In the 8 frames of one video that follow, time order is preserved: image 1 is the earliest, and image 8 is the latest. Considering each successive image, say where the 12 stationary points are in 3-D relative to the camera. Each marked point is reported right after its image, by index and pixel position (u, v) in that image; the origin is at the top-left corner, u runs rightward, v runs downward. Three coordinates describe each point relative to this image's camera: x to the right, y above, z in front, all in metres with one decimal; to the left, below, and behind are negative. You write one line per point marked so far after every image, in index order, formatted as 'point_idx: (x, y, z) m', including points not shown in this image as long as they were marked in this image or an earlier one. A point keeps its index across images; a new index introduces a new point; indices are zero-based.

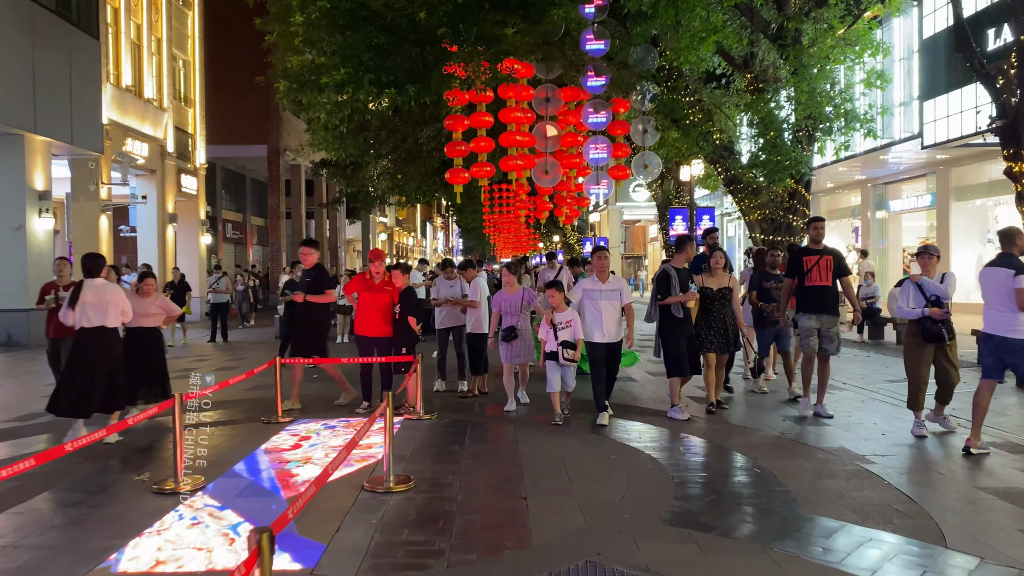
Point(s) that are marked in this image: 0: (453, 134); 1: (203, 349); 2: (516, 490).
0: (-1.3, +3.3, +17.6) m
1: (-6.8, -1.4, +18.0) m
2: (0.0, -1.4, +5.7) m
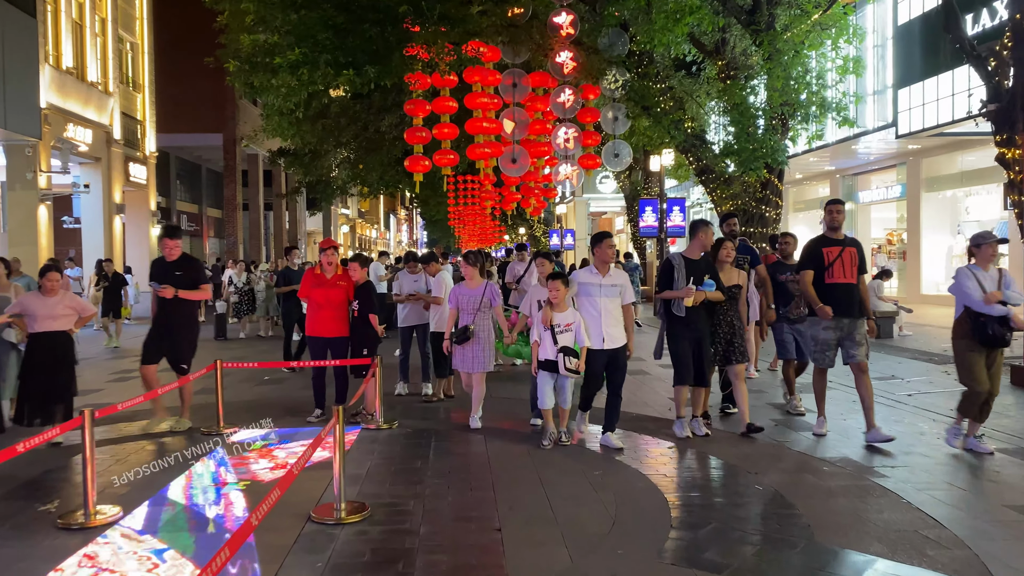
0: (-2.0, +3.4, +16.7) m
1: (-7.5, -1.3, +16.9) m
2: (-0.1, -1.4, +4.9) m
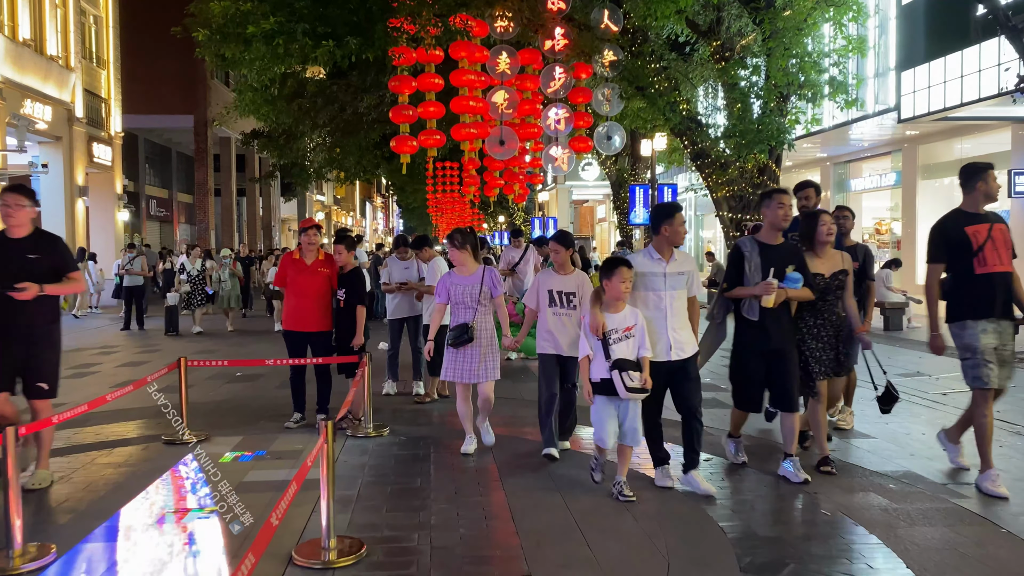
0: (-2.2, +3.7, +15.6) m
1: (-7.8, -1.0, +15.7) m
2: (0.0, -1.3, +4.0) m
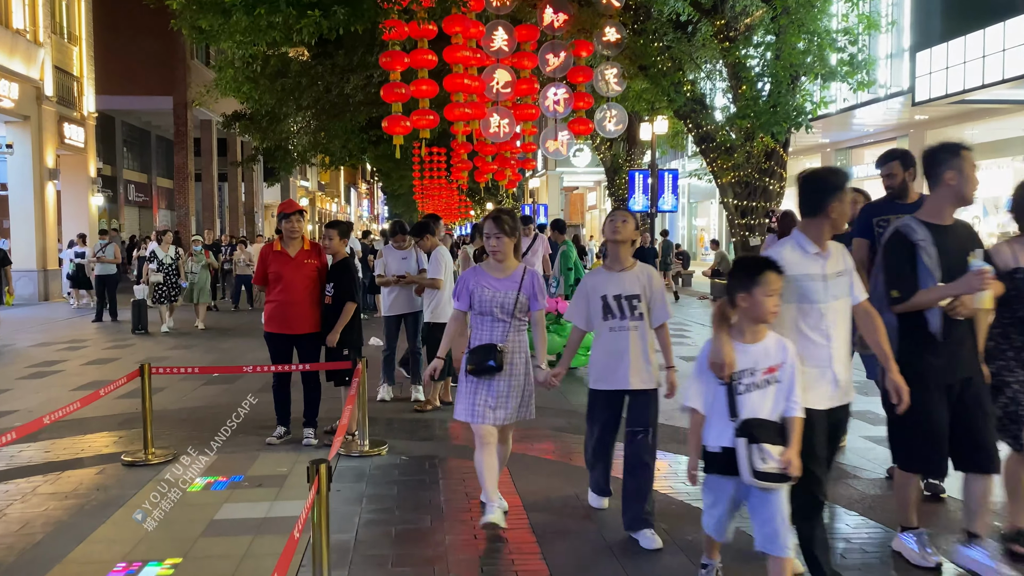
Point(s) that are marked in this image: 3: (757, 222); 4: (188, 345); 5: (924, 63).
0: (-2.2, +3.8, +14.6) m
1: (-7.8, -0.8, +14.7) m
2: (+0.2, -1.3, +3.1) m
3: (+6.1, +1.6, +20.1) m
4: (-4.9, -0.9, +12.3) m
5: (+9.5, +5.2, +18.7) m
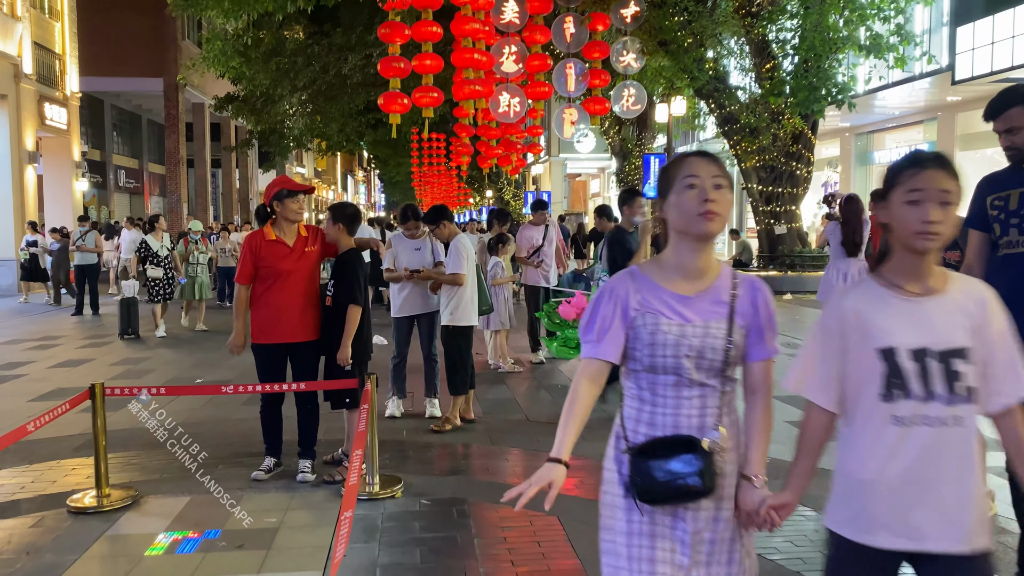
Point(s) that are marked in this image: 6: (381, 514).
0: (-1.9, +4.0, +13.3) m
1: (-7.5, -0.7, +13.5) m
2: (+0.5, -1.4, +1.9) m
3: (+6.3, +1.9, +18.9) m
4: (-4.6, -0.8, +11.1) m
5: (+9.7, +5.3, +17.5) m
6: (-0.7, -1.2, +4.4) m
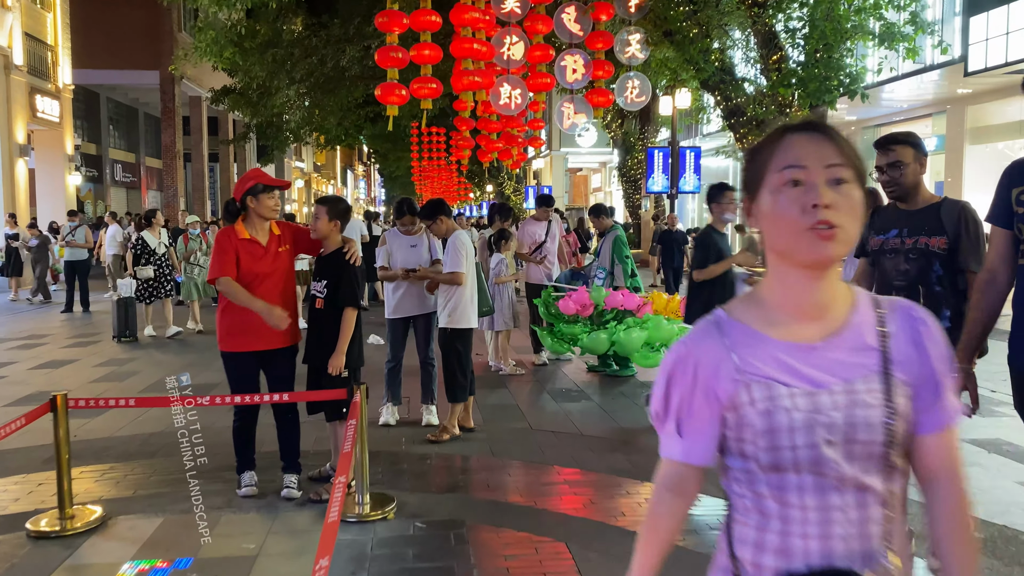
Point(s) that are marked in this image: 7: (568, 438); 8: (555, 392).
0: (-1.9, +4.0, +12.9) m
1: (-7.5, -0.6, +13.1) m
2: (+0.5, -1.4, +1.5) m
3: (+6.4, +1.9, +18.5) m
4: (-4.6, -0.7, +10.7) m
5: (+9.7, +5.4, +17.1) m
6: (-0.7, -1.2, +4.0) m
7: (+0.4, -1.1, +5.8) m
8: (+0.4, -1.0, +7.5) m
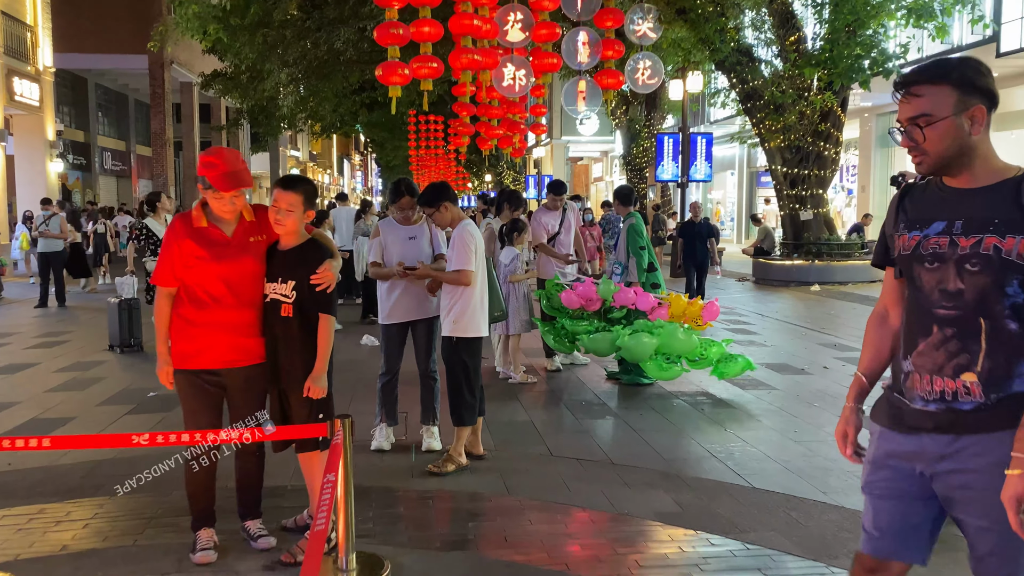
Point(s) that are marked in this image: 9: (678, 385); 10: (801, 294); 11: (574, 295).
0: (-1.8, +4.1, +11.9) m
1: (-7.4, -0.6, +12.1) m
2: (+0.6, -1.5, +0.5) m
3: (+6.4, +2.1, +17.6) m
4: (-4.5, -0.7, +9.7) m
5: (+9.8, +5.5, +16.1) m
6: (-0.6, -1.2, +3.0) m
7: (+0.5, -1.1, +4.9) m
8: (+0.5, -0.9, +6.6) m
9: (+1.5, -0.9, +7.4) m
10: (+5.8, -0.1, +16.2) m
11: (+0.6, -0.1, +7.5) m
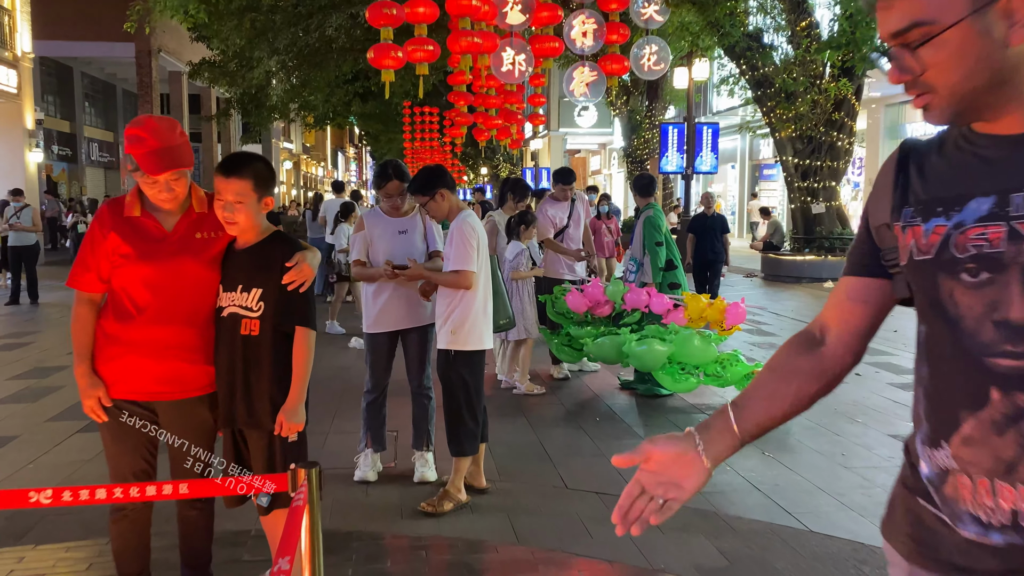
0: (-1.8, +4.1, +11.1) m
1: (-7.4, -0.5, +11.3) m
2: (+0.7, -1.5, -0.2) m
3: (+6.4, +2.1, +16.8) m
4: (-4.5, -0.6, +8.9) m
5: (+9.8, +5.6, +15.3) m
6: (-0.5, -1.3, +2.2) m
7: (+0.6, -1.1, +4.1) m
8: (+0.5, -0.9, +5.8) m
9: (+1.5, -0.9, +6.7) m
10: (+5.7, -0.1, +15.5) m
11: (+0.6, -0.1, +6.8) m
